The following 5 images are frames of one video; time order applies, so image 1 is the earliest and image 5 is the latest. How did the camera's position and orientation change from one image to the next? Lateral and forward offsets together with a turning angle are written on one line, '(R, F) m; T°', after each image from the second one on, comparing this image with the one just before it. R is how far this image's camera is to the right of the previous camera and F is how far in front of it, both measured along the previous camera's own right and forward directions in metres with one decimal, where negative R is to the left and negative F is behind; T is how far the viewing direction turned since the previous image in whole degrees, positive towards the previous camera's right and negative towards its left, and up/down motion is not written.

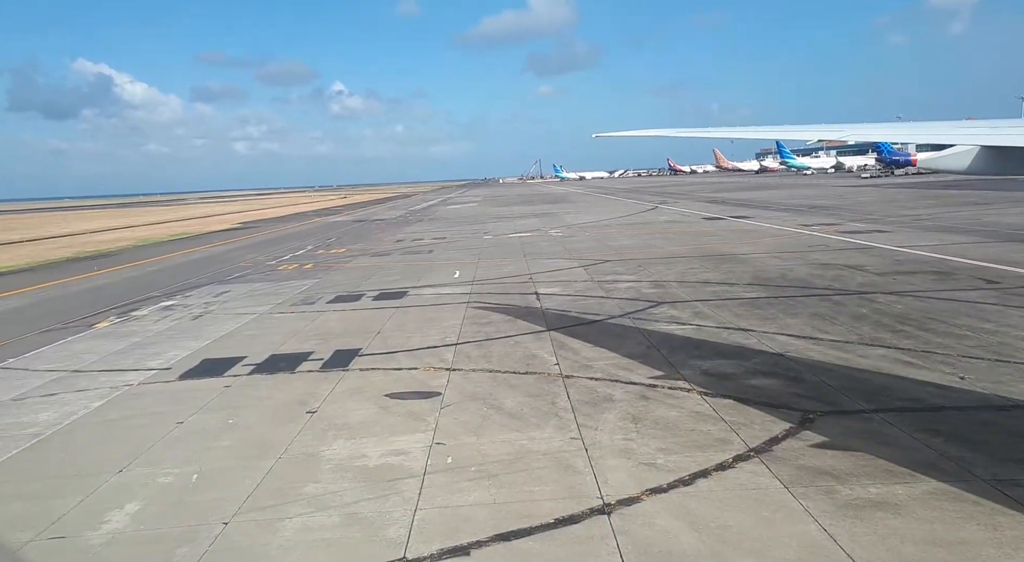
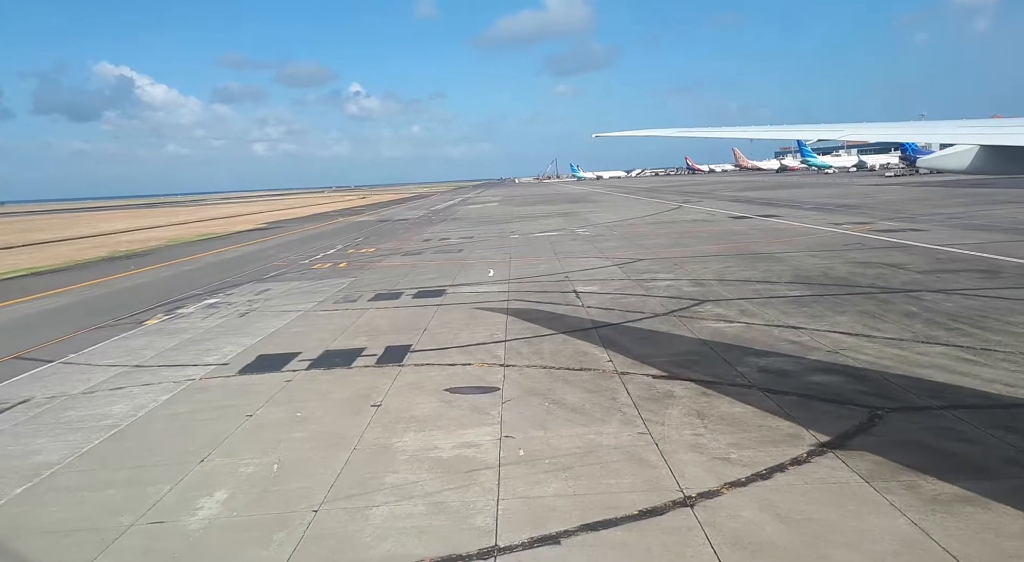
(-0.7, -0.1) m; -1°
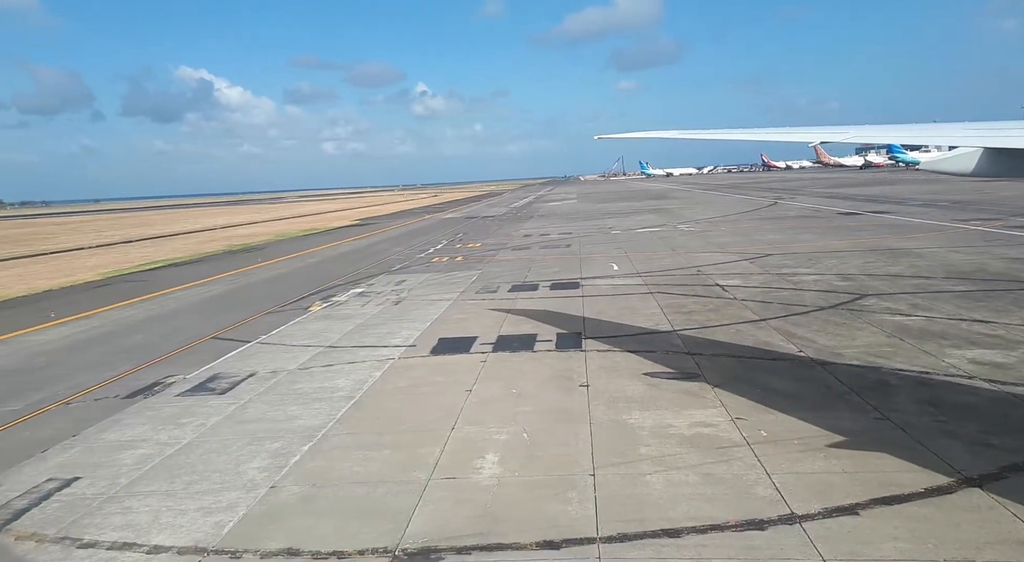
(-2.4, -0.6) m; -6°
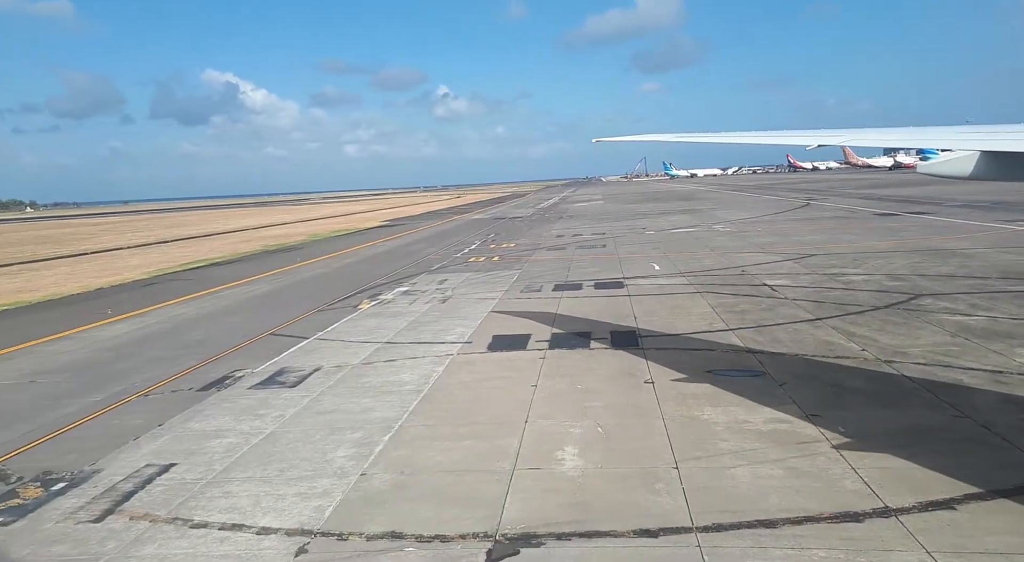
(-0.8, -0.2) m; -2°
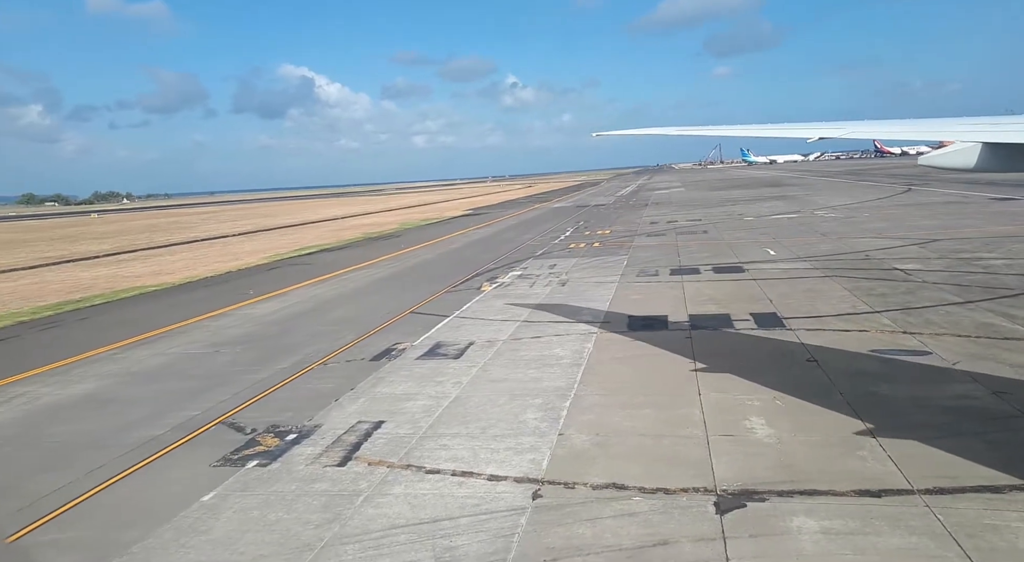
(-1.7, -0.6) m; -6°
